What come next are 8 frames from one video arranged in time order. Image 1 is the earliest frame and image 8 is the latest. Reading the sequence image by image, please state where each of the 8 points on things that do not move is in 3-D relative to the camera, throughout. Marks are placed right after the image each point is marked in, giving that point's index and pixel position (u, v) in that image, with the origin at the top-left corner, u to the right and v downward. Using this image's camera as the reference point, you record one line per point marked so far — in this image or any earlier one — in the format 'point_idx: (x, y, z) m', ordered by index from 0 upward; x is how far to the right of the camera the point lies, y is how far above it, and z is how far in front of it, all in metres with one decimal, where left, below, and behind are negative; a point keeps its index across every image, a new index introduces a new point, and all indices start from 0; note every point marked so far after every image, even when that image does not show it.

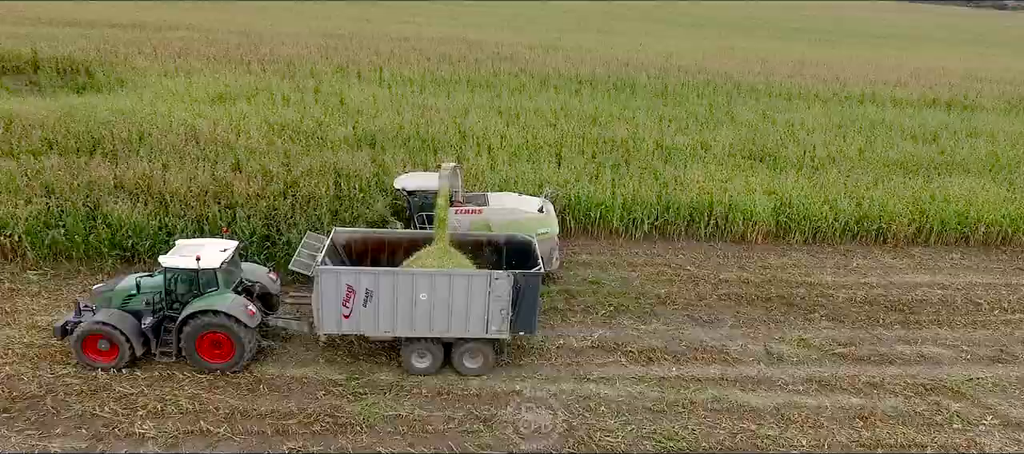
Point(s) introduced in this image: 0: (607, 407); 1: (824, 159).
0: (+1.0, -1.8, +6.1) m
1: (+6.8, +1.5, +12.9) m
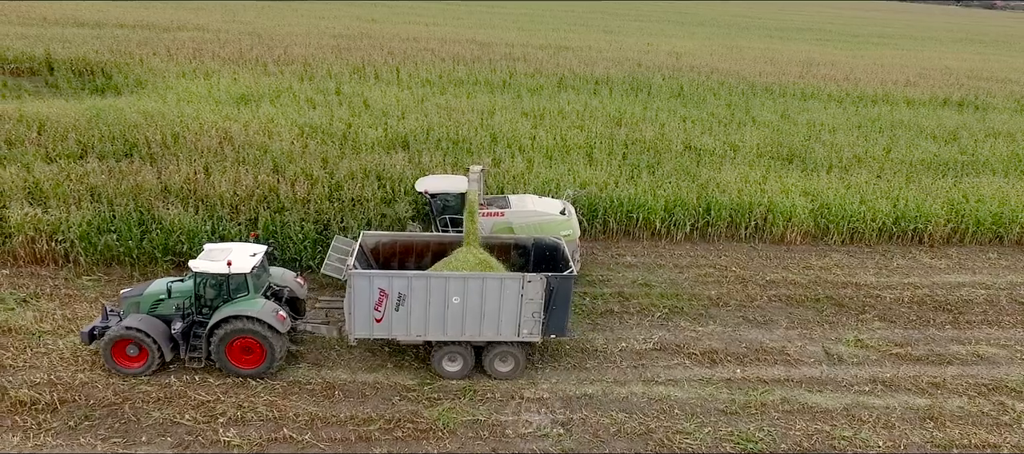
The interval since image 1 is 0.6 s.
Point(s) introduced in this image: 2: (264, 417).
0: (+1.8, -1.9, +6.1) m
1: (+7.4, +1.5, +13.0) m
2: (-2.3, -1.8, +5.6) m
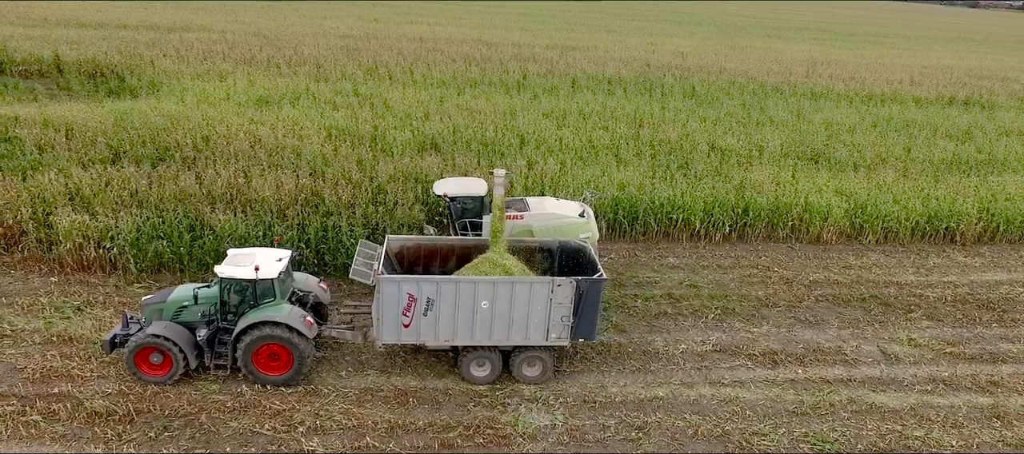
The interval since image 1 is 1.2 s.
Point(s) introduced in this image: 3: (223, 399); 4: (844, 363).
0: (+2.5, -1.9, +6.2) m
1: (+8.0, +1.5, +13.1) m
2: (-1.6, -1.9, +5.6) m
3: (-2.8, -1.7, +5.8) m
4: (+4.0, -1.6, +7.0) m
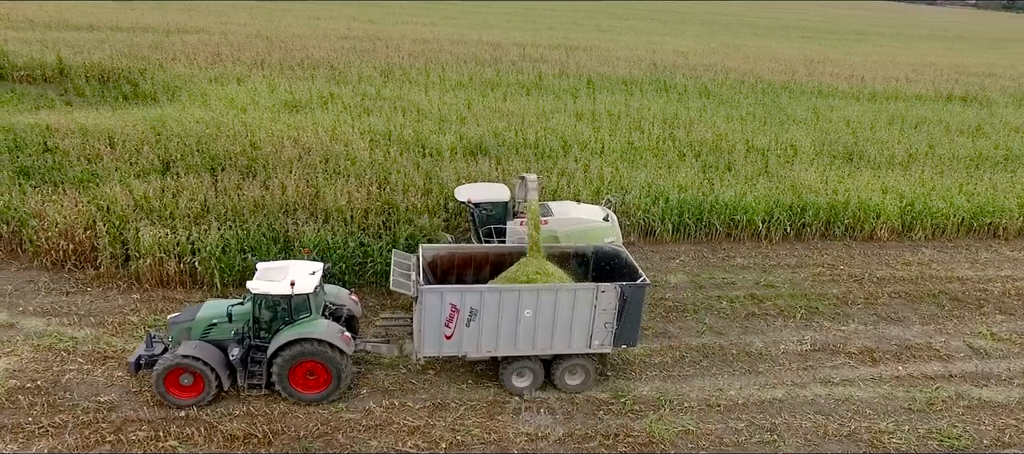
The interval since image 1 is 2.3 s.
0: (+3.8, -1.9, +6.3) m
1: (+8.9, +1.6, +13.5) m
2: (-0.3, -2.0, +5.5) m
3: (-1.5, -1.8, +5.7) m
4: (+5.2, -1.6, +7.2) m
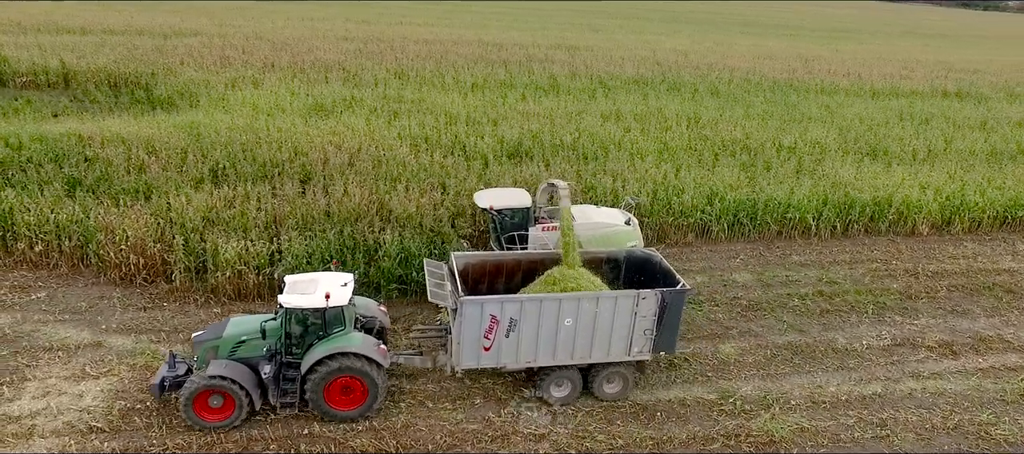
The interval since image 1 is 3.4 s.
0: (+4.9, -1.9, +6.4) m
1: (+9.7, +1.8, +13.8) m
2: (+0.9, -2.0, +5.5) m
3: (-0.3, -1.9, +5.6) m
4: (+6.3, -1.5, +7.4) m
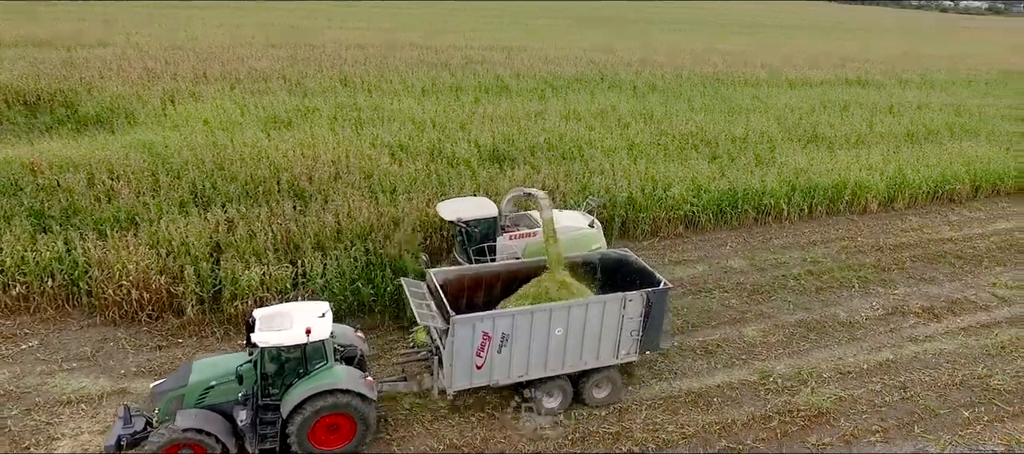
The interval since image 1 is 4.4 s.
0: (+5.5, -1.6, +7.2) m
1: (+8.9, +2.3, +15.2) m
2: (+1.7, -2.0, +5.7) m
3: (+0.4, -2.0, +5.7) m
4: (+6.6, -1.2, +8.4) m
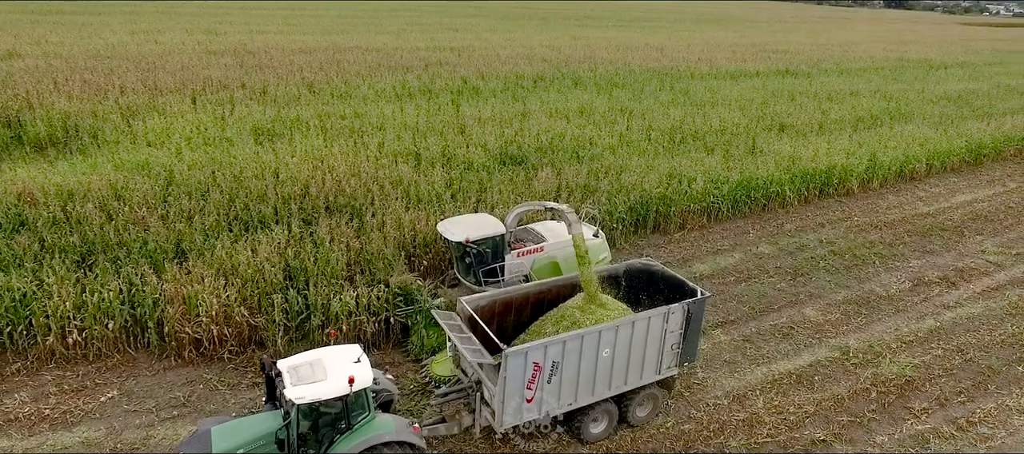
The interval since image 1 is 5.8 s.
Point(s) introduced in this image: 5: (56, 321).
0: (+6.5, -1.3, +8.1) m
1: (+8.5, +2.9, +16.4) m
2: (+3.0, -1.9, +6.0) m
3: (+1.7, -1.9, +5.8) m
4: (+7.5, -0.8, +9.4) m
5: (-4.7, -1.0, +6.1) m
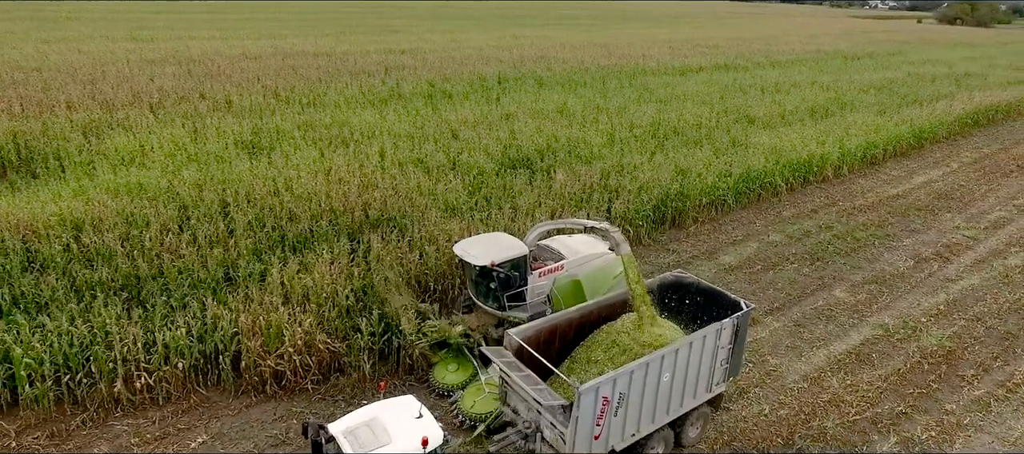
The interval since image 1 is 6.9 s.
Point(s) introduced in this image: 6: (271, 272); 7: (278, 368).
0: (+7.2, -0.9, +8.9) m
1: (+7.9, +3.3, +17.4) m
2: (+4.0, -1.8, +6.5) m
3: (+2.8, -1.9, +6.1) m
4: (+8.0, -0.4, +10.4) m
5: (-3.7, -1.3, +5.6) m
6: (-2.9, -0.5, +6.9) m
7: (-2.3, -1.4, +5.9) m
